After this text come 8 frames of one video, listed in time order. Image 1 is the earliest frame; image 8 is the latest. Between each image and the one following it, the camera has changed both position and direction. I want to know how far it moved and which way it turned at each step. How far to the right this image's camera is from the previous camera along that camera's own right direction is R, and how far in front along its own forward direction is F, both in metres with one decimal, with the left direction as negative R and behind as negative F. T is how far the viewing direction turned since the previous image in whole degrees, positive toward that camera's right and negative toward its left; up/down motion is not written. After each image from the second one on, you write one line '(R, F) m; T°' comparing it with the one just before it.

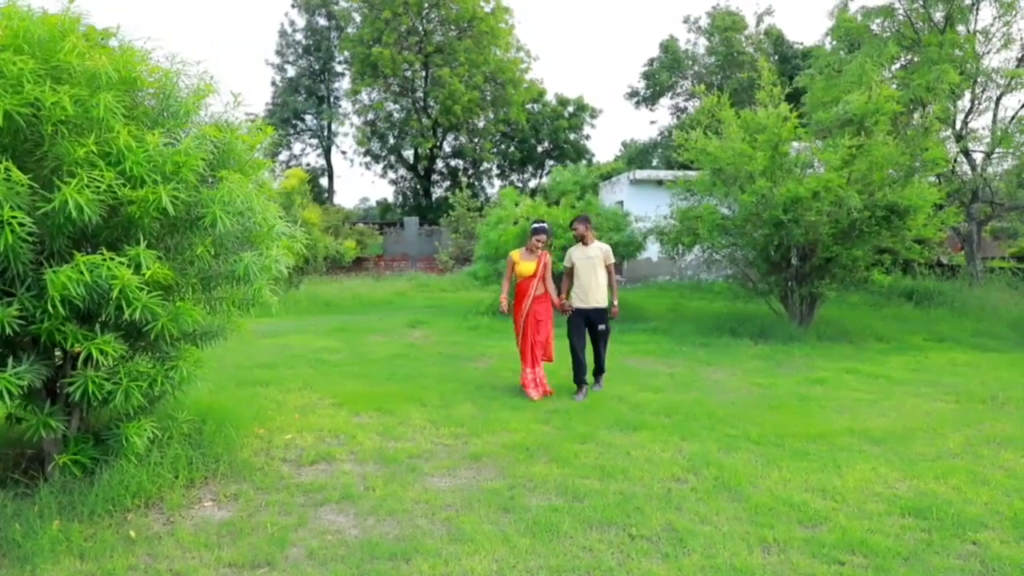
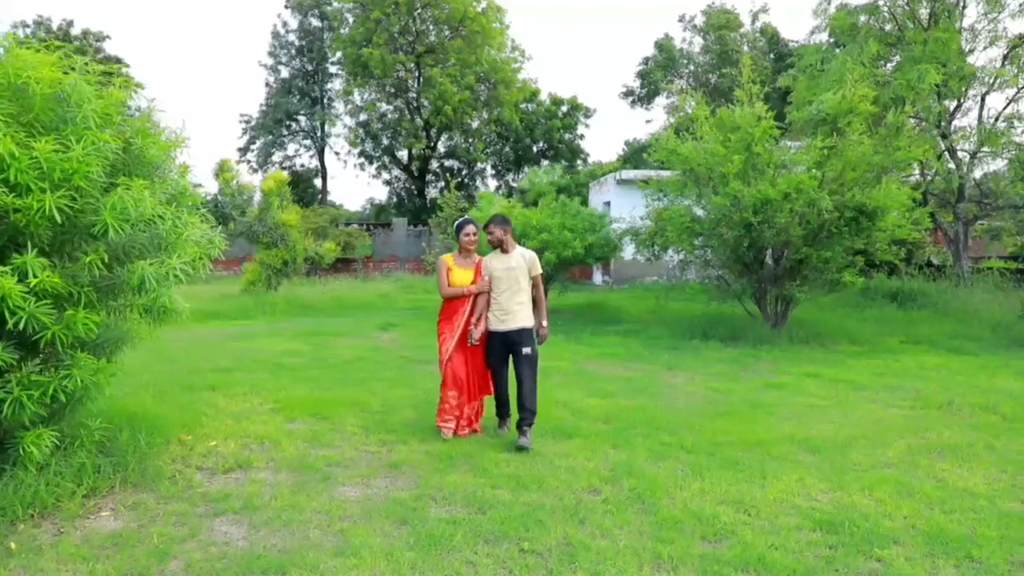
(+0.6, +0.1) m; -1°
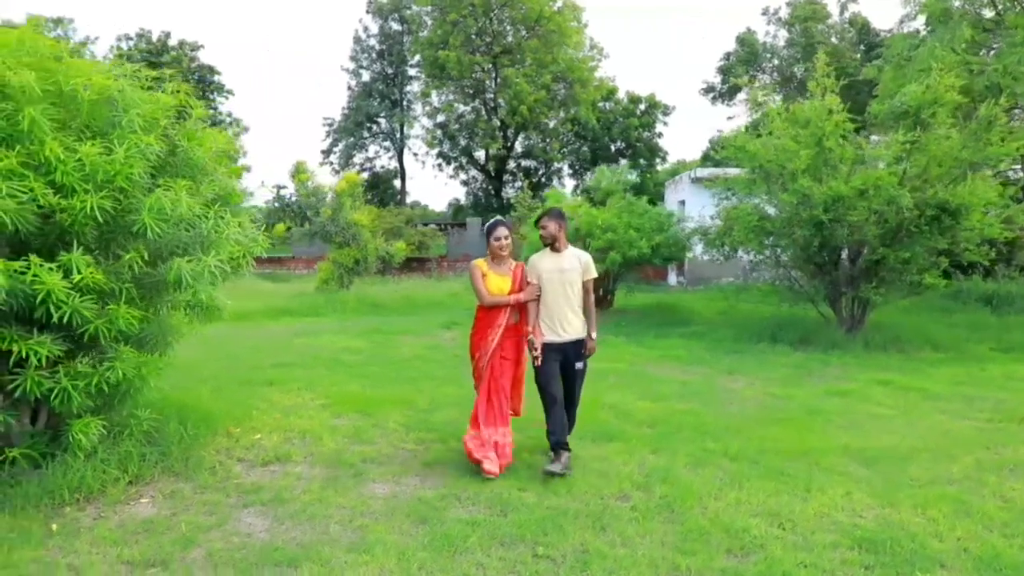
(+0.4, +0.1) m; -6°
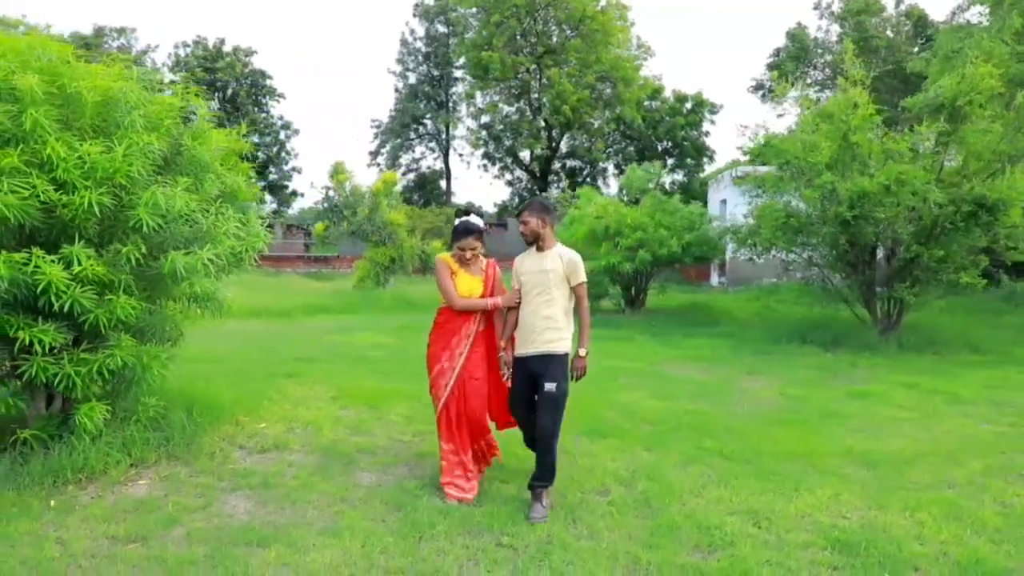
(+0.5, 0.0) m; -4°
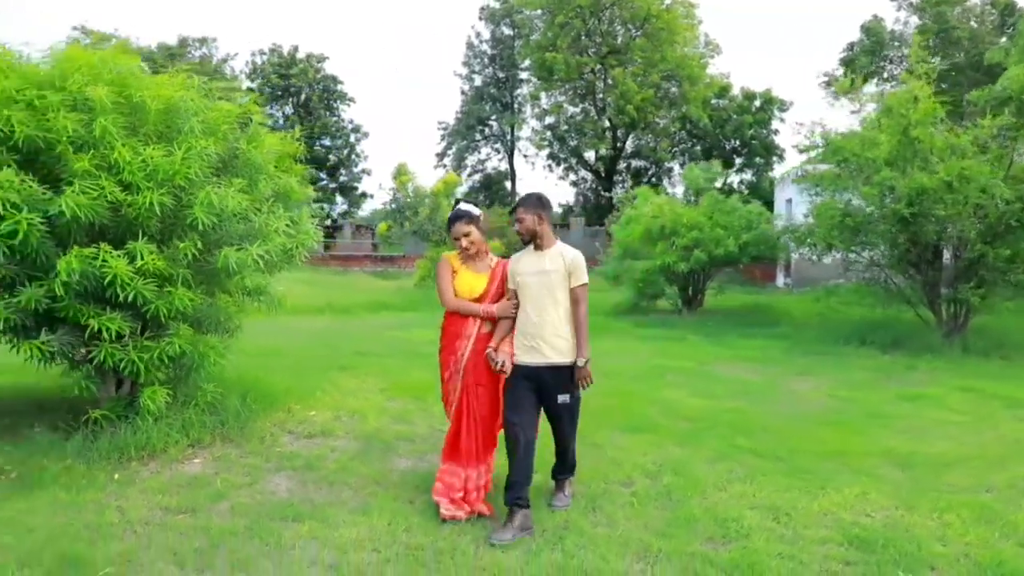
(+0.3, -0.2) m; -5°
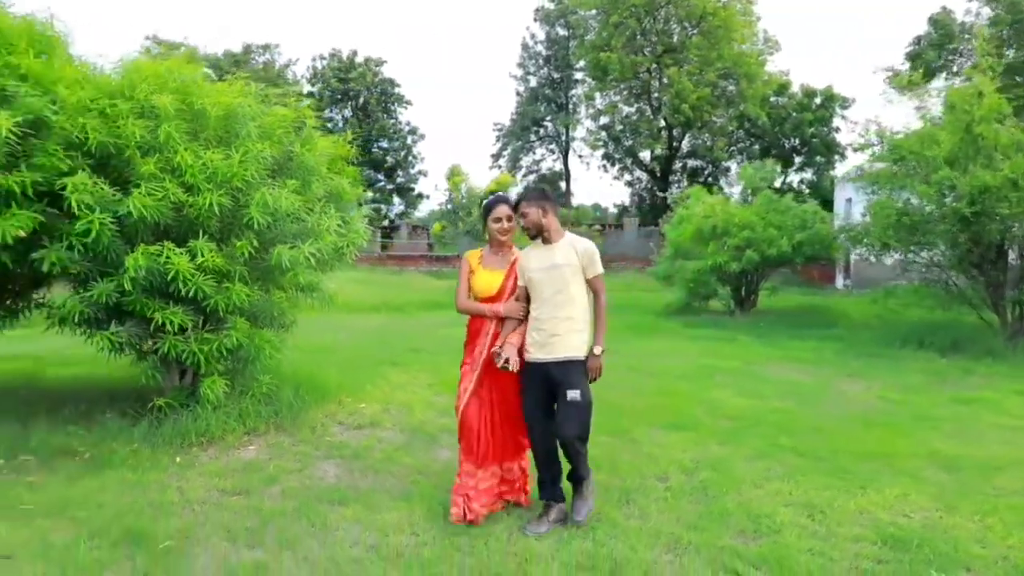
(+0.1, -0.1) m; -4°
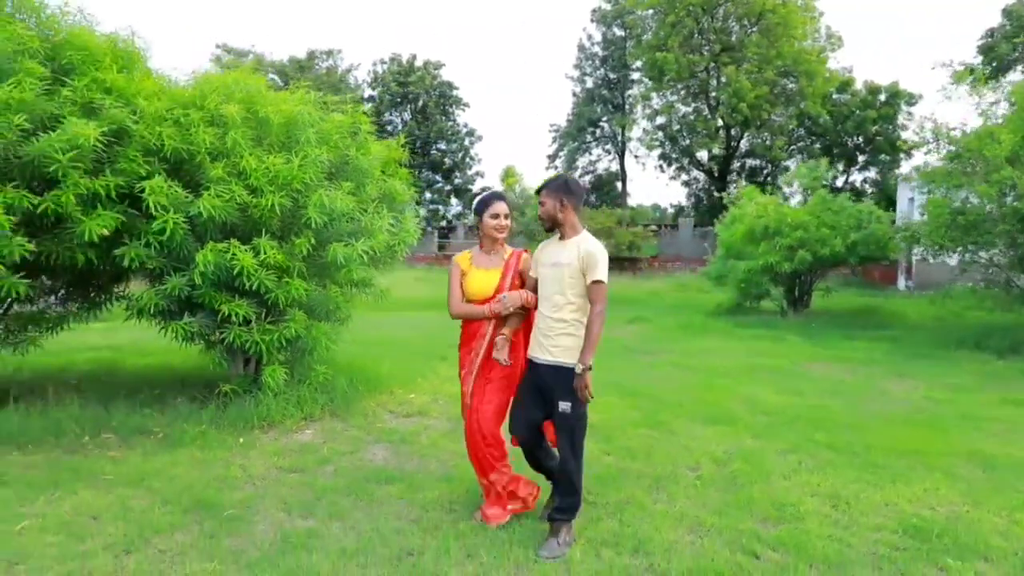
(+0.1, -0.3) m; -5°
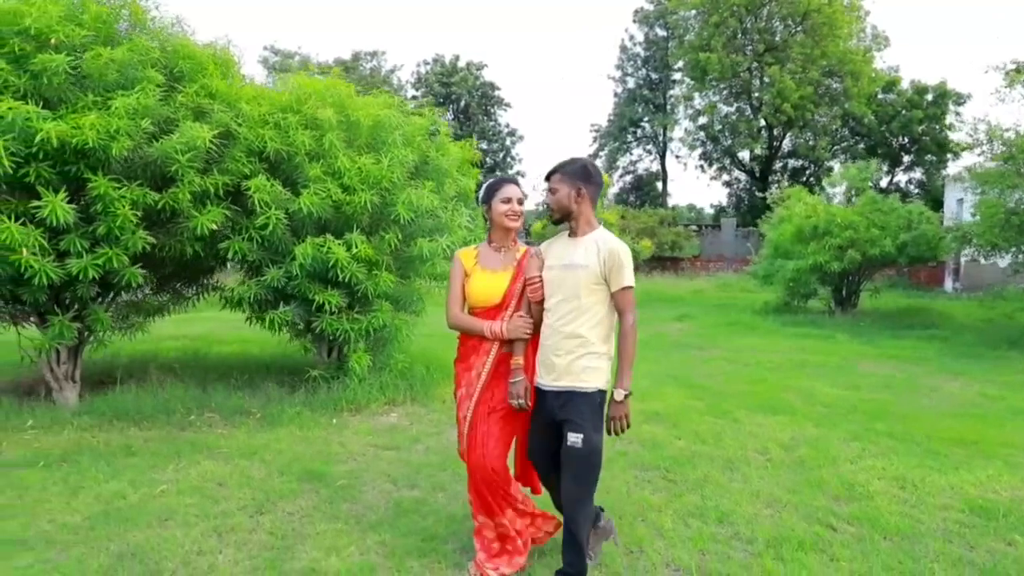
(-0.3, -0.4) m; -2°
